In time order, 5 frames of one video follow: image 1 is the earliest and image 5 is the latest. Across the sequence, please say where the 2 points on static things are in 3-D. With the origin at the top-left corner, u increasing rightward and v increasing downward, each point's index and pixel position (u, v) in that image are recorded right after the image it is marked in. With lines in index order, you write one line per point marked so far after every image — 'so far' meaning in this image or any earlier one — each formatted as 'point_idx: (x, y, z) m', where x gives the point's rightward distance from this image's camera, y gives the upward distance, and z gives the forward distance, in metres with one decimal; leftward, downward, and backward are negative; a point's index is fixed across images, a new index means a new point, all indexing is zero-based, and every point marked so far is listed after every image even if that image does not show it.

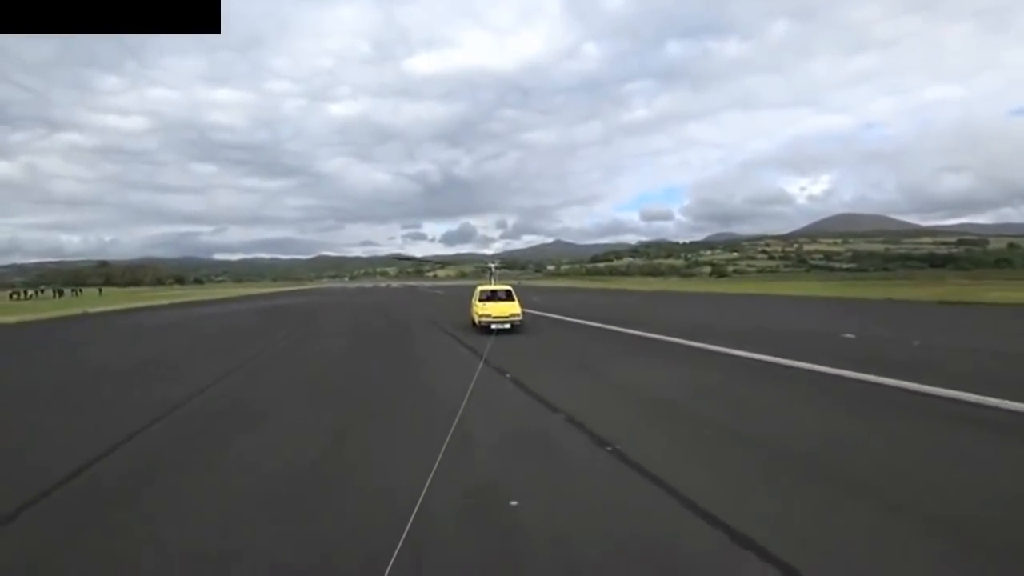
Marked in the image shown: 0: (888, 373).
0: (+7.2, -1.7, +15.1) m
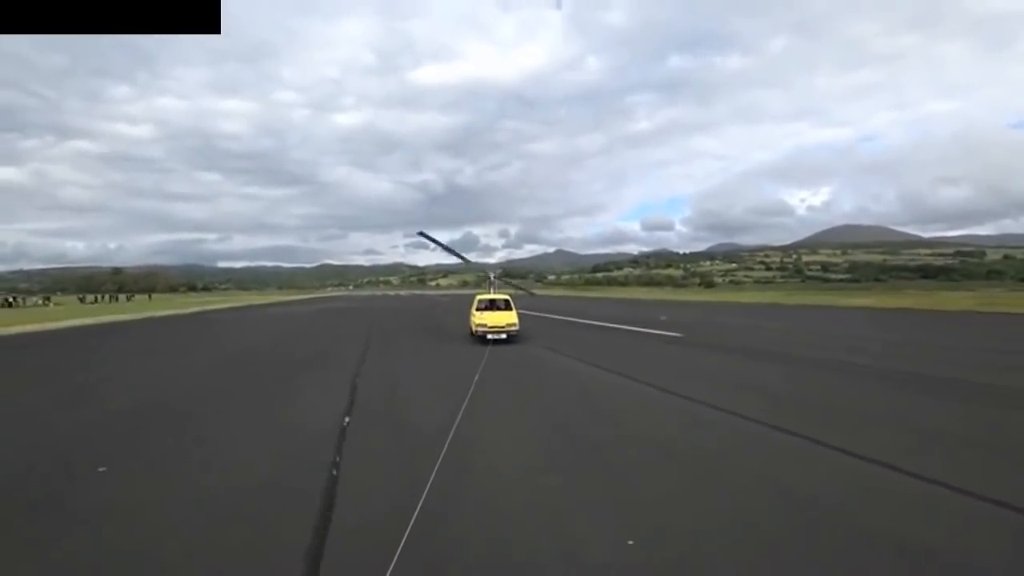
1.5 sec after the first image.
0: (+7.2, -1.9, +16.8) m
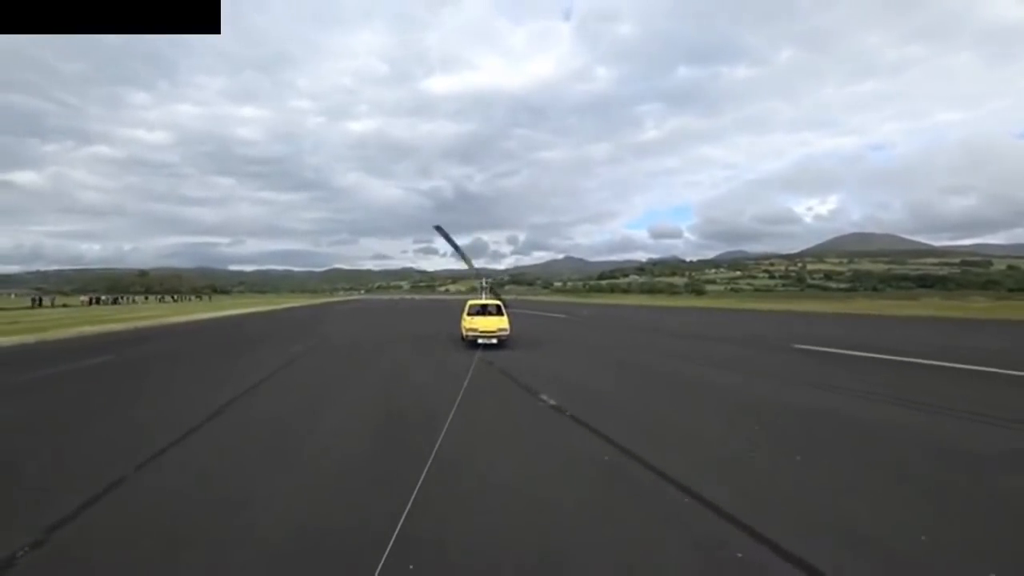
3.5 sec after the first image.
0: (+7.2, -2.1, +19.3) m
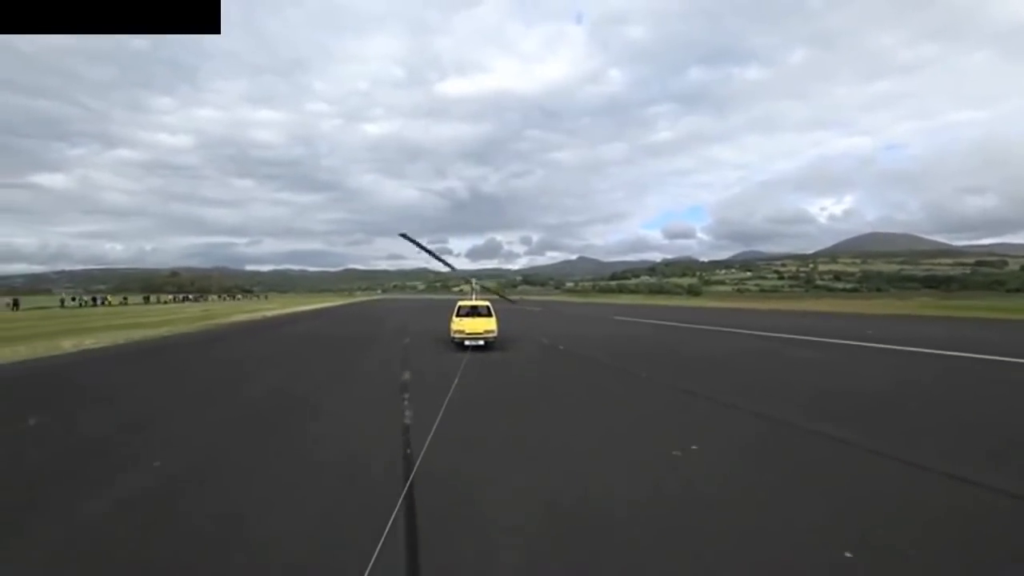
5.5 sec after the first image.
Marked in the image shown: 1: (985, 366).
0: (+7.3, -2.1, +21.6) m
1: (+11.6, -2.0, +19.4) m
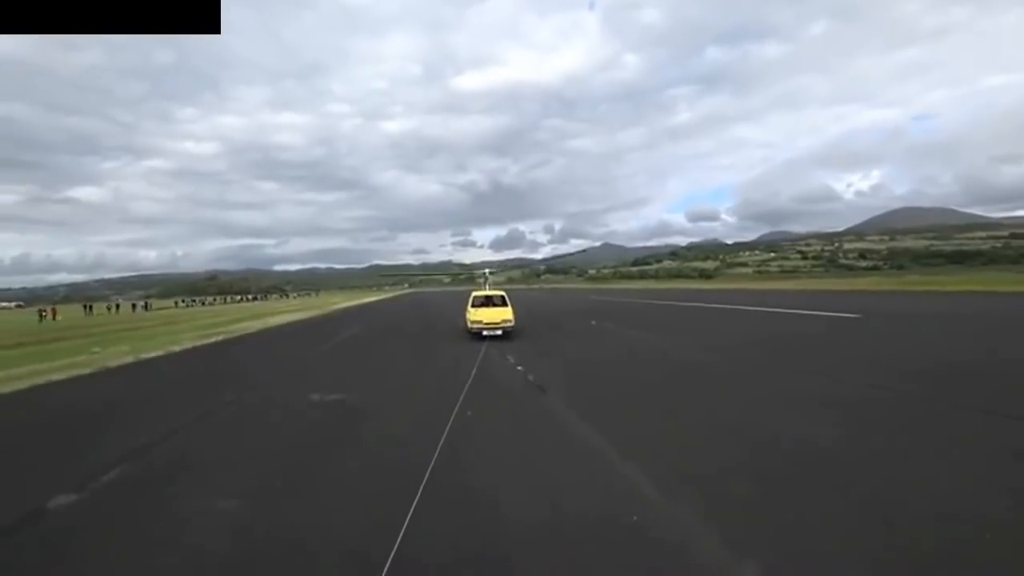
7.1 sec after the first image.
0: (+7.9, -1.6, +23.1) m
1: (+12.1, -1.3, +20.7) m
